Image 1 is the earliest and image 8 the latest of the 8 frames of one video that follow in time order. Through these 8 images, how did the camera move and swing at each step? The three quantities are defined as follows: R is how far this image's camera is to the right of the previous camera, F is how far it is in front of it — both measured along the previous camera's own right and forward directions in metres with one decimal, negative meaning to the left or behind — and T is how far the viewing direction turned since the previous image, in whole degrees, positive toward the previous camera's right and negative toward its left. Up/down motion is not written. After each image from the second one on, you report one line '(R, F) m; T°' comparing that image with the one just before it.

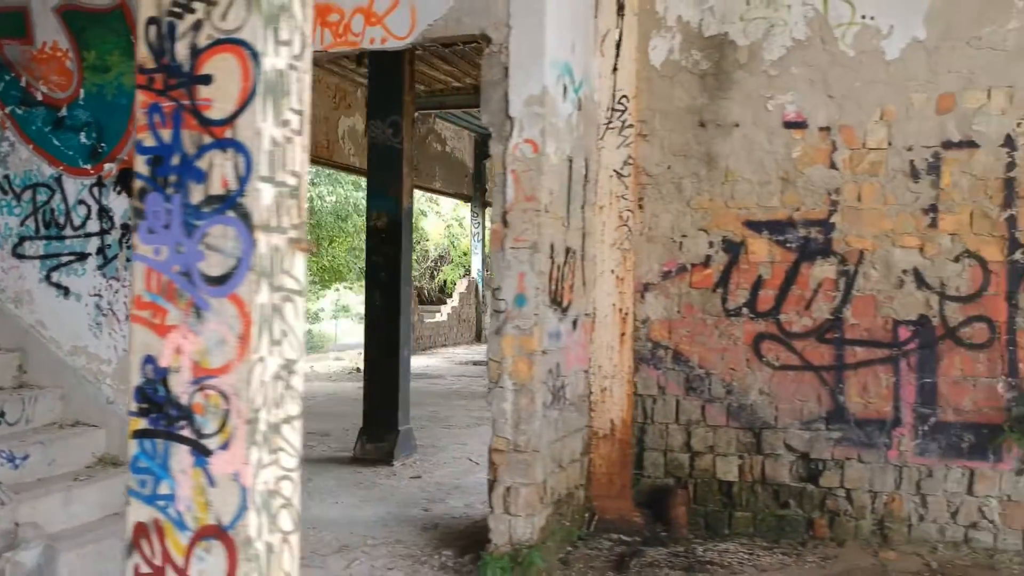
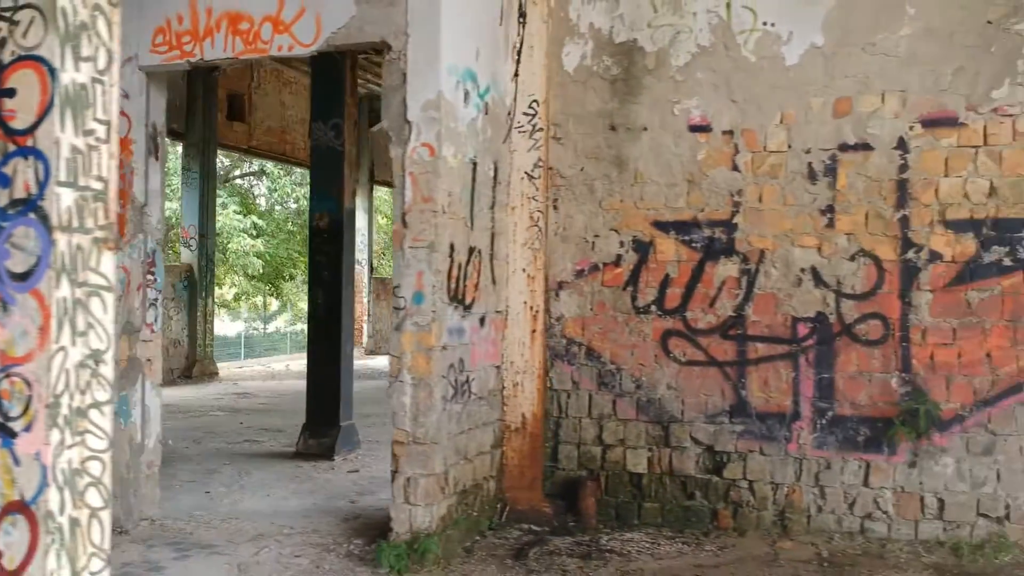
(+0.5, -0.2) m; 0°
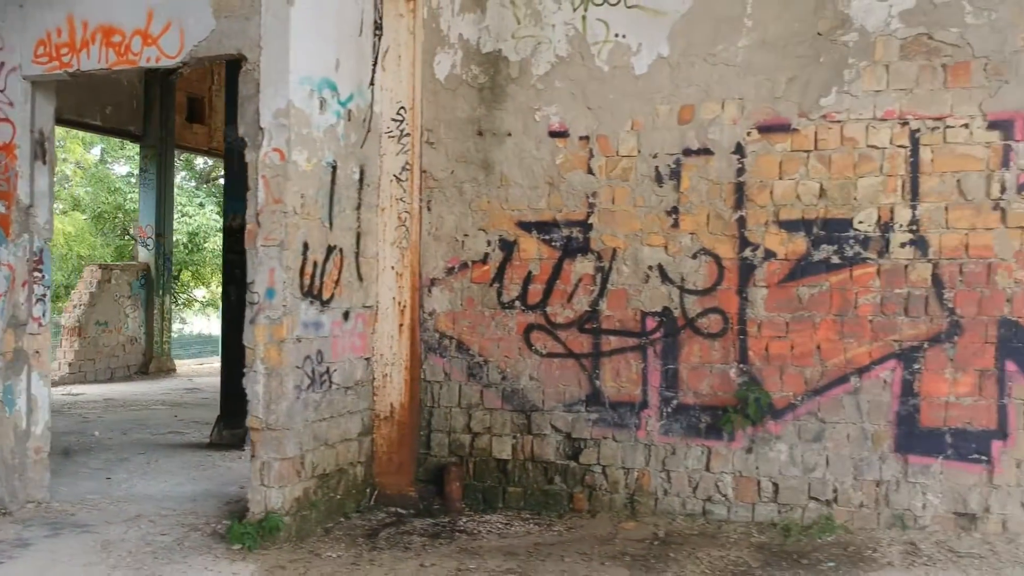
(+0.7, -0.3) m; 0°
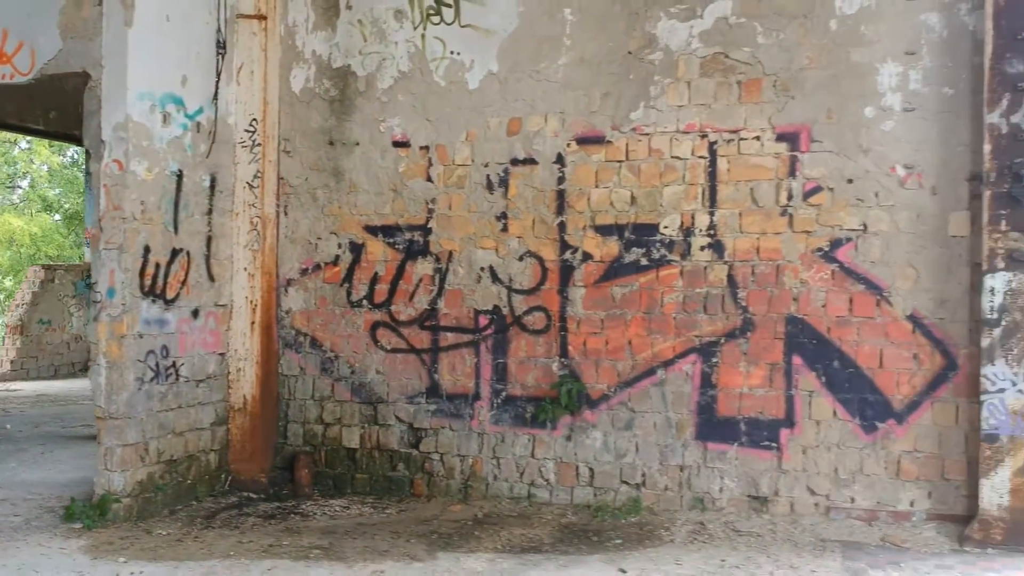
(+0.9, -0.4) m; 0°
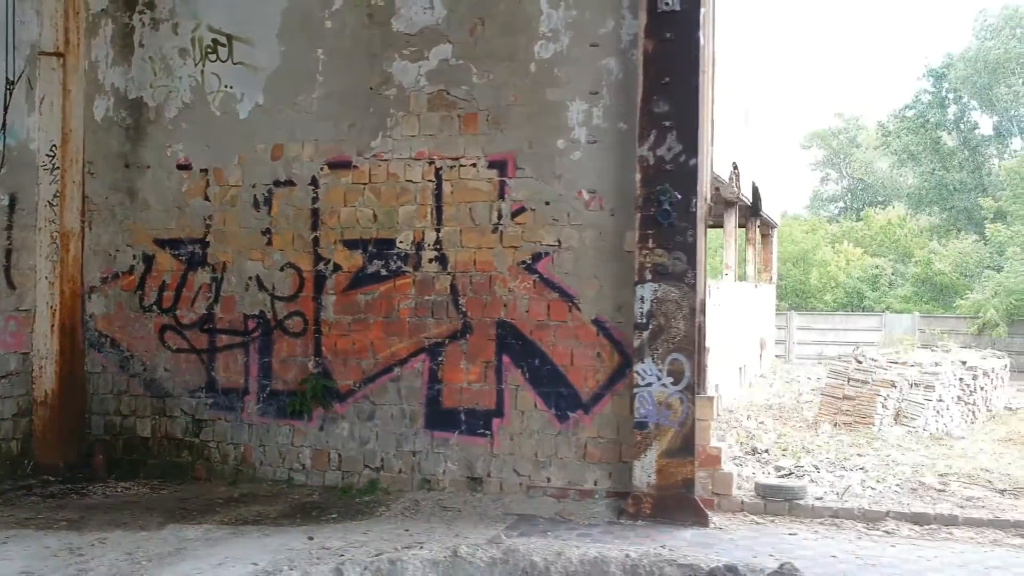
(+1.5, -0.7) m; 0°
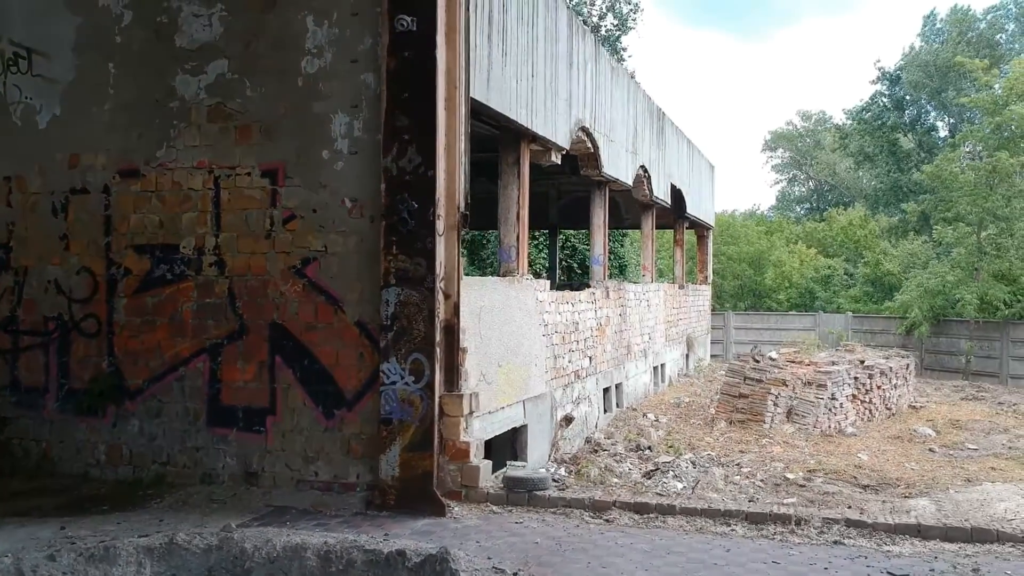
(+1.3, -0.3) m; +1°
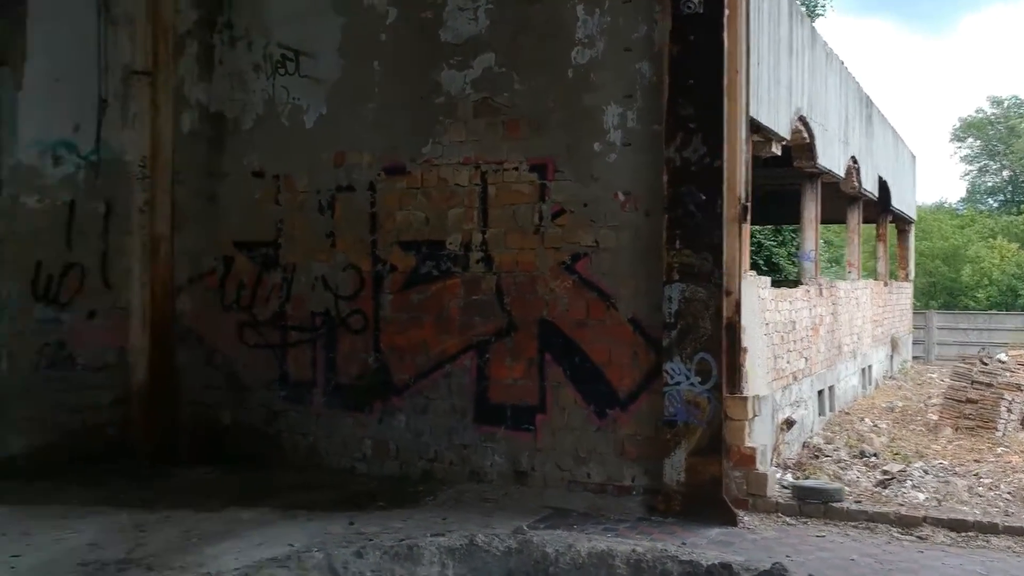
(-0.7, +0.2) m; -9°
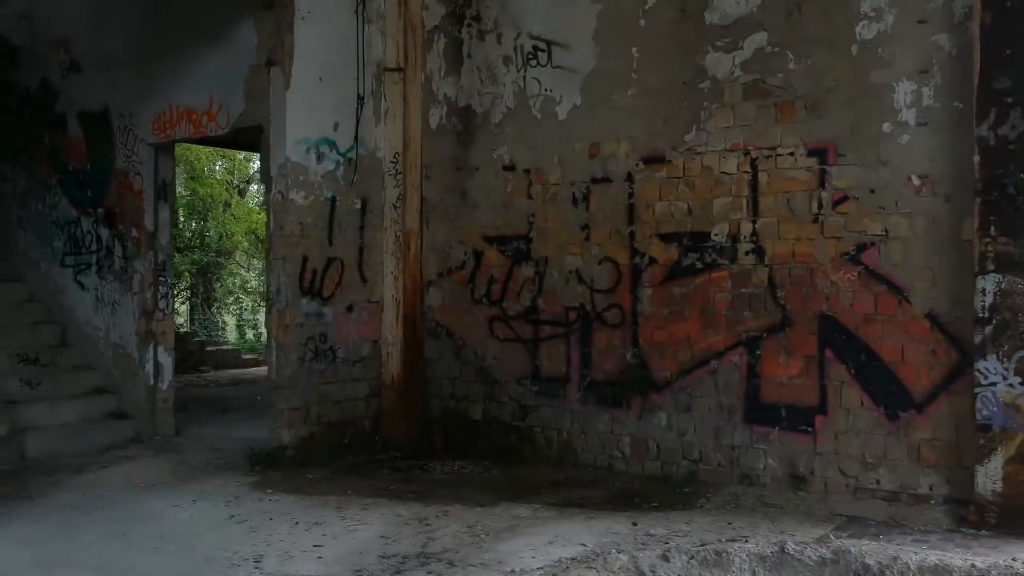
(-0.7, +0.1) m; -9°
